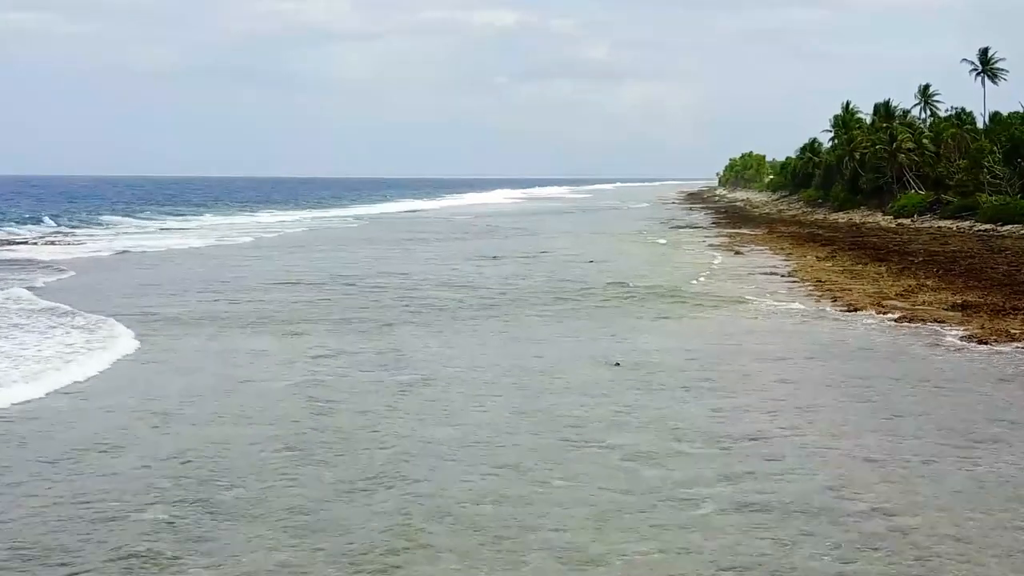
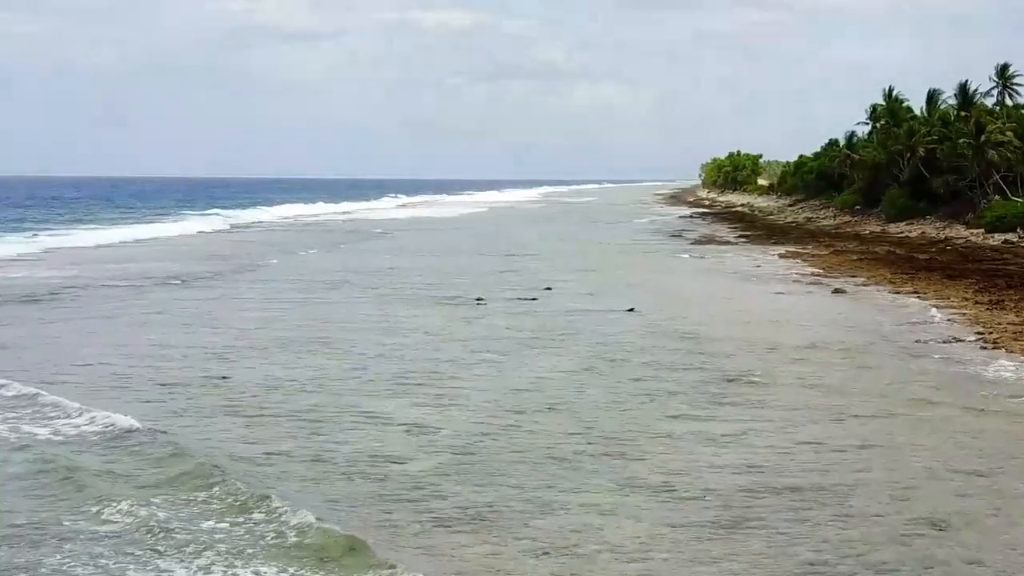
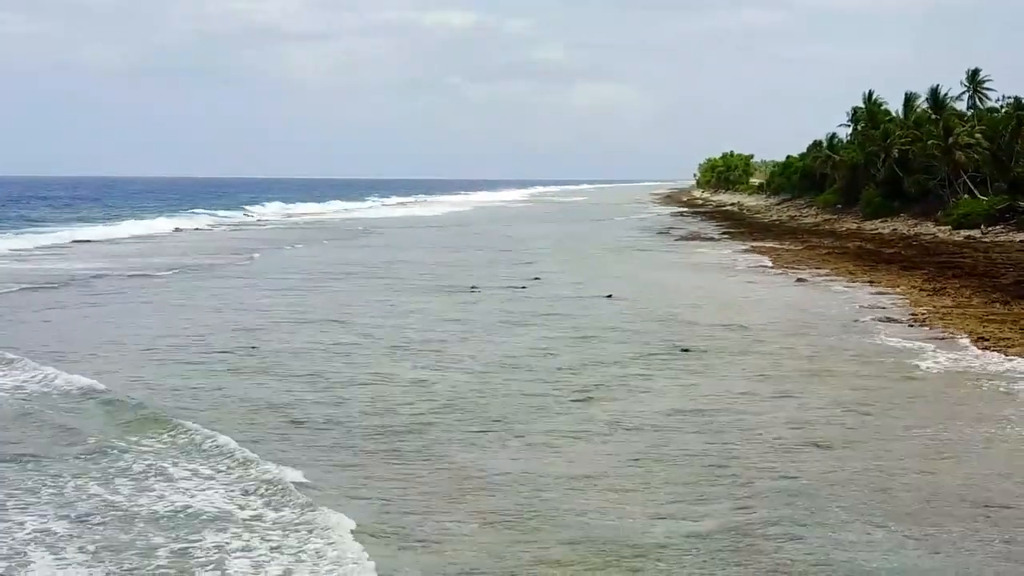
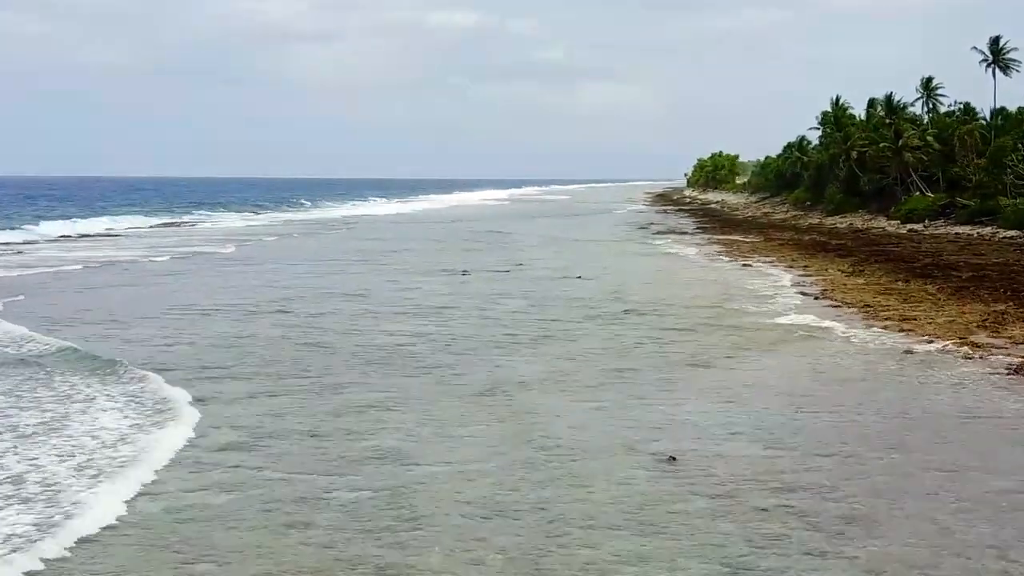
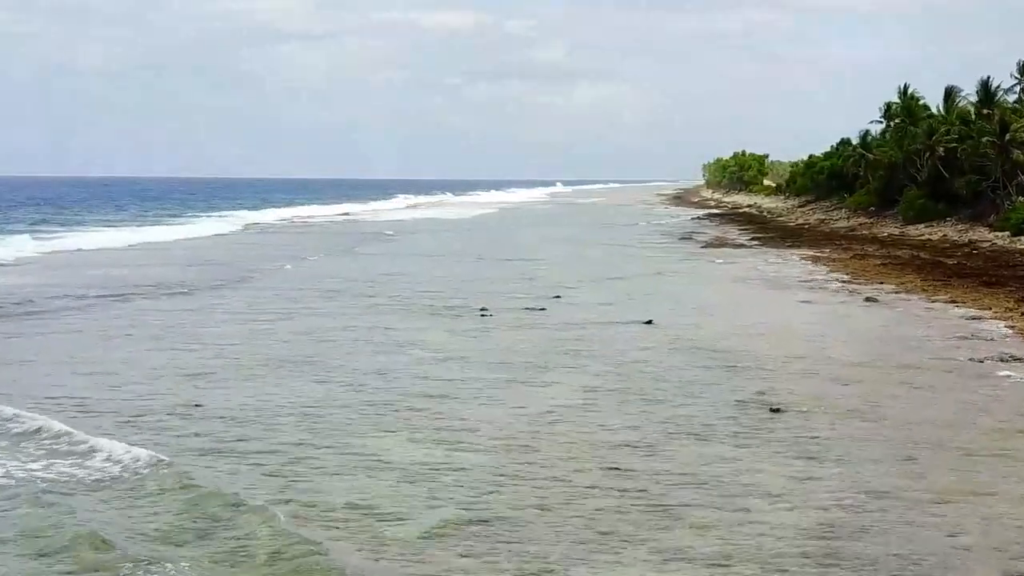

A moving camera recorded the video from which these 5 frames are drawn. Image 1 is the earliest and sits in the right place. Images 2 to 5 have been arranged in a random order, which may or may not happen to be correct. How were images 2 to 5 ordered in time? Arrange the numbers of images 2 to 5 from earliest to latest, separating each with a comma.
4, 3, 2, 5
